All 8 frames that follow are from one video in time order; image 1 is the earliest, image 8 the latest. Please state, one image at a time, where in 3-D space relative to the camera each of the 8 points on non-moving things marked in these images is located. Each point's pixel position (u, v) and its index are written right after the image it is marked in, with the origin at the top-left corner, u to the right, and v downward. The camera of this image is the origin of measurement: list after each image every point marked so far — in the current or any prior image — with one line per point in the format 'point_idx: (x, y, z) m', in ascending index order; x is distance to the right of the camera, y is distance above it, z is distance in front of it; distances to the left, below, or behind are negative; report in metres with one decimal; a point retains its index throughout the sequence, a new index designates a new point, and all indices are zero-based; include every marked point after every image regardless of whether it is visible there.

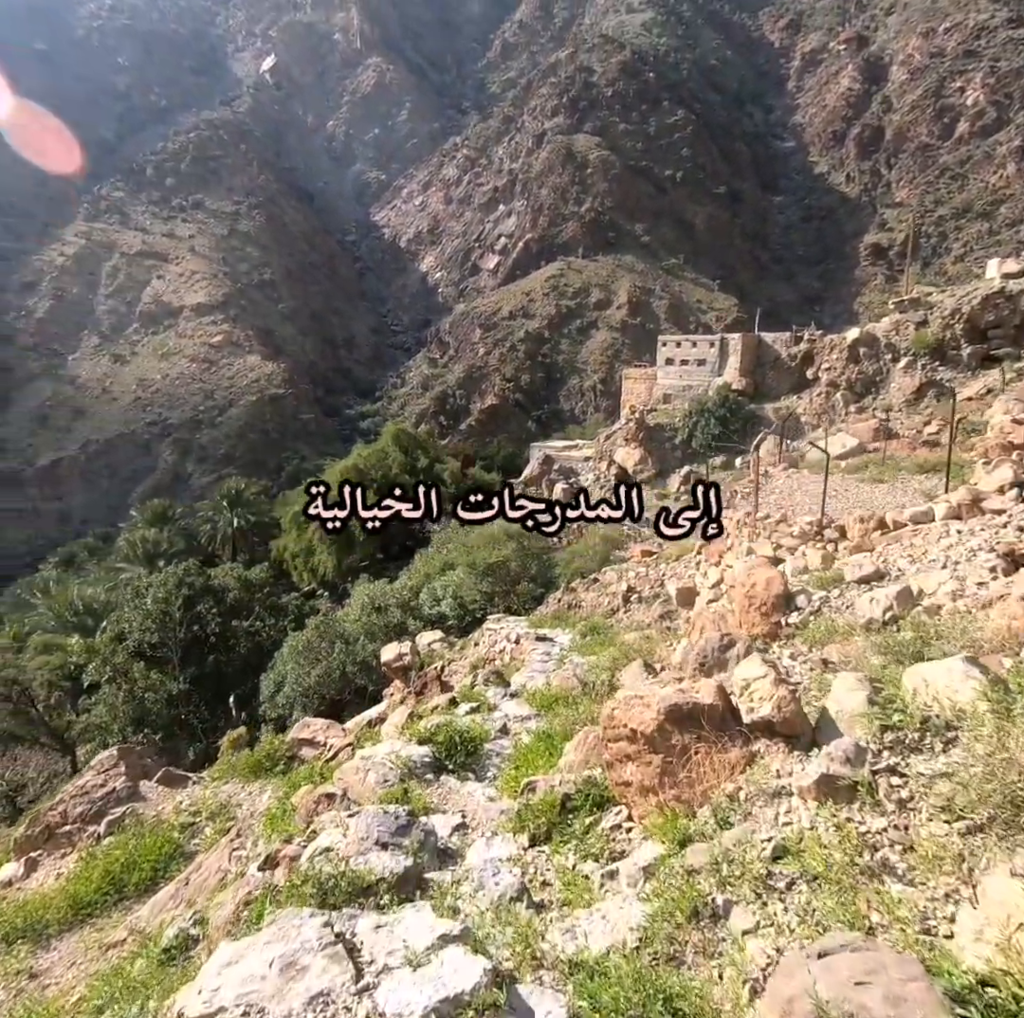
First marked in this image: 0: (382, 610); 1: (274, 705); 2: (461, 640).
0: (-2.0, -1.6, +12.3) m
1: (-3.2, -2.7, +10.9) m
2: (-0.6, -1.7, +10.2) m
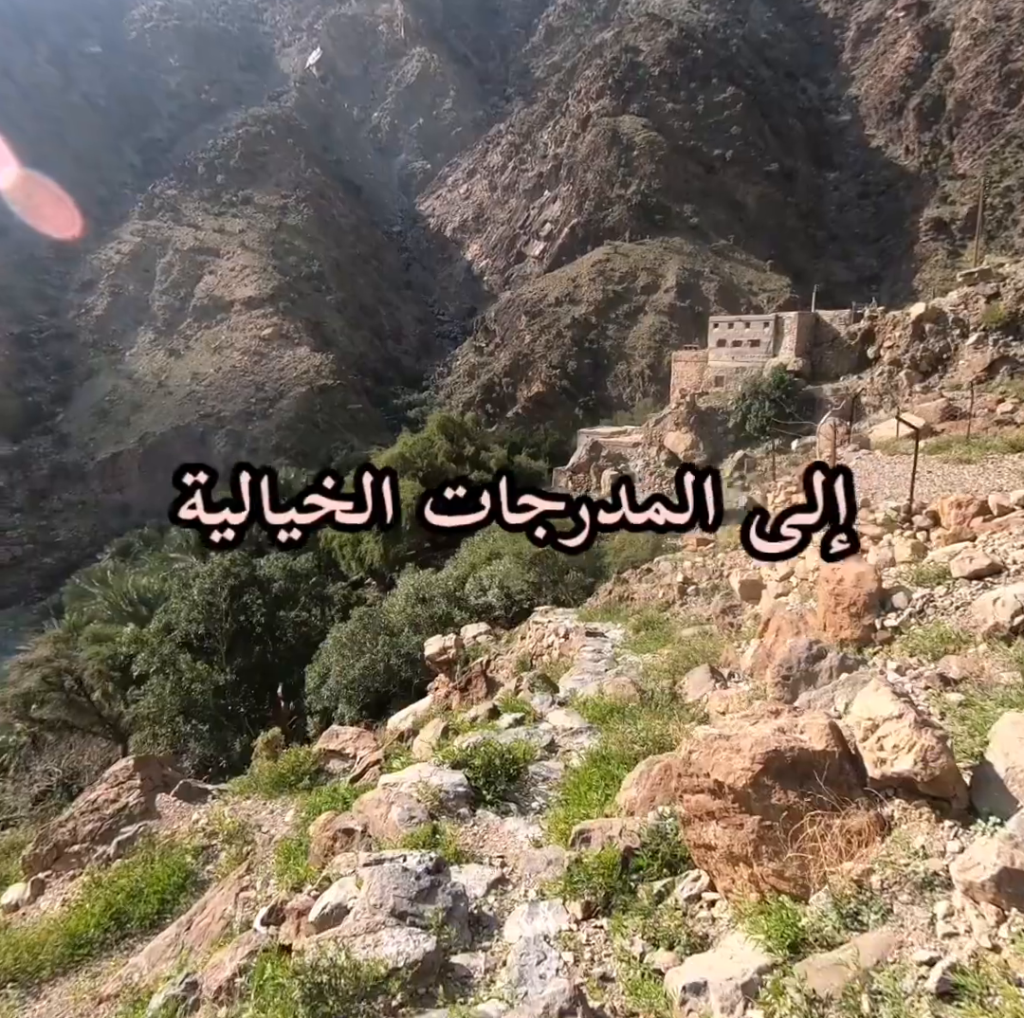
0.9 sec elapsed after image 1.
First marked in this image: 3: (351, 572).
0: (-1.3, -1.4, +12.0) m
1: (-2.6, -2.5, +10.7) m
2: (0.0, -1.5, +9.8) m
3: (-3.9, -1.6, +20.1) m
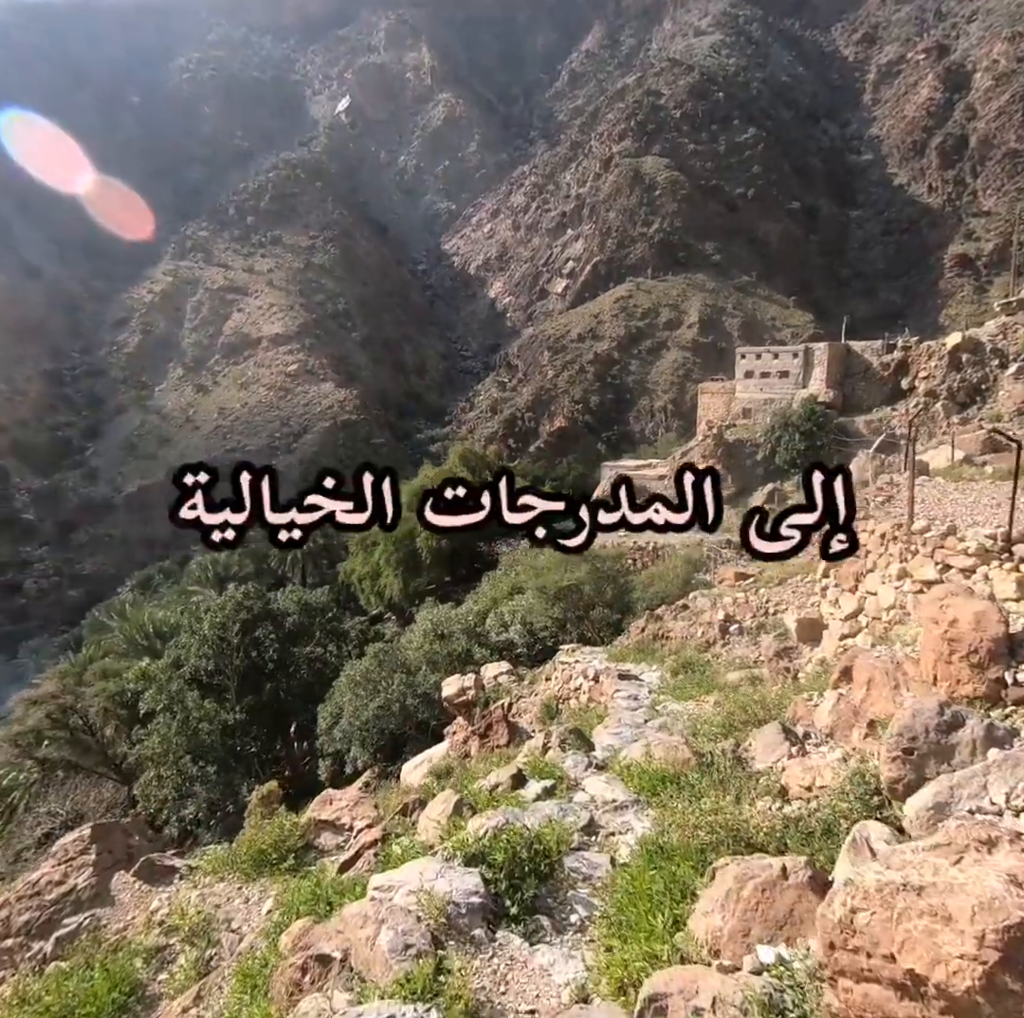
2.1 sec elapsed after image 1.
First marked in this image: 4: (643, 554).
0: (-0.9, -1.8, +11.4) m
1: (-2.3, -2.9, +10.1) m
2: (+0.2, -1.9, +9.2) m
3: (-3.4, -2.4, +19.5) m
4: (+2.5, -0.8, +14.8) m
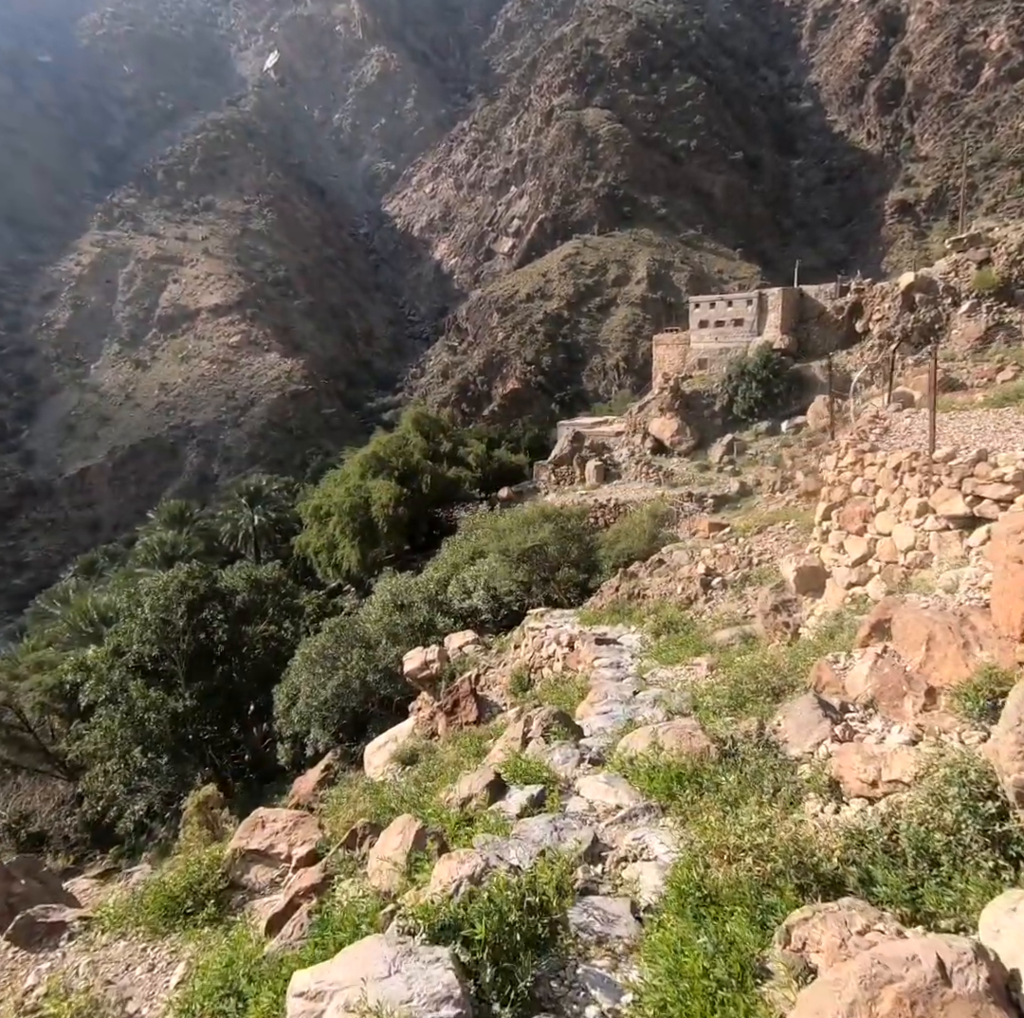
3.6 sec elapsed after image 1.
0: (-1.4, -1.3, +10.9) m
1: (-2.7, -2.5, +9.5) m
2: (-0.1, -1.4, +8.7) m
3: (-4.3, -1.7, +18.8) m
4: (+1.7, 0.0, +14.4) m
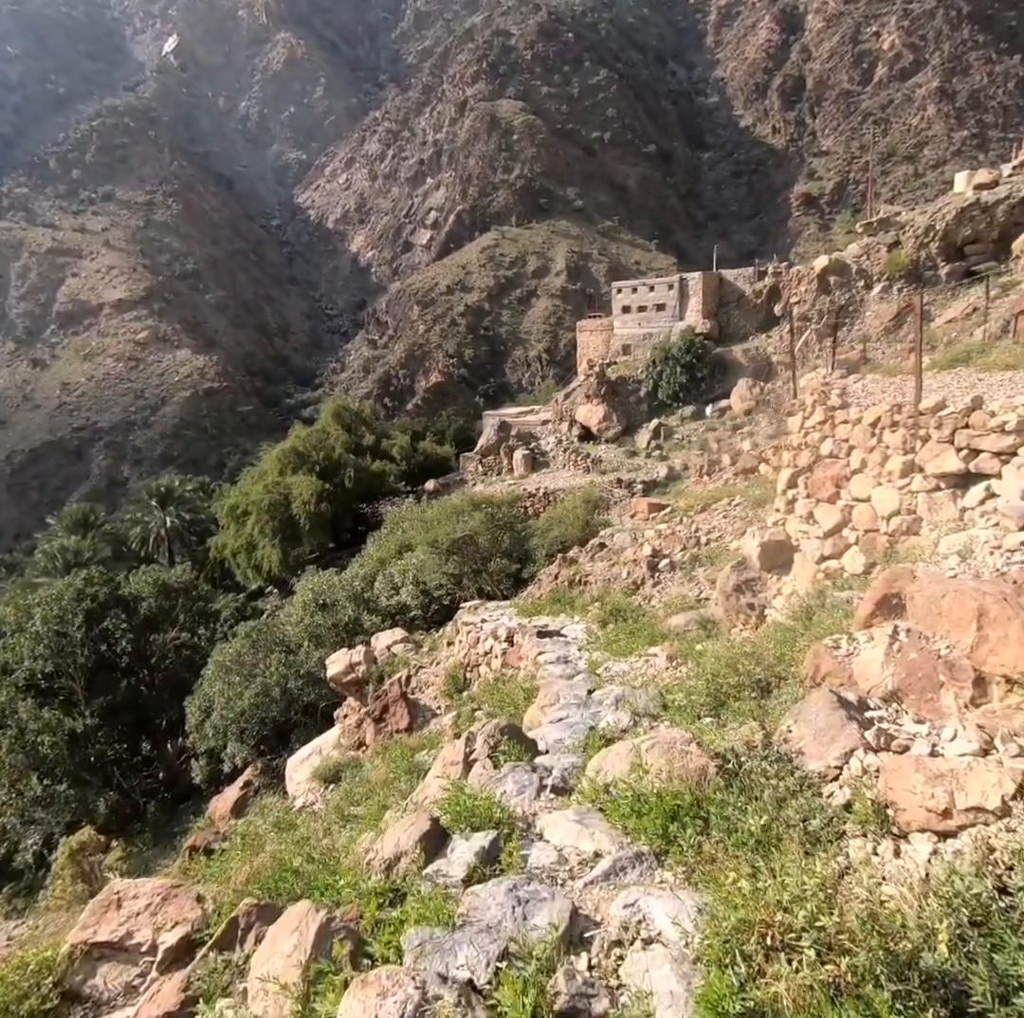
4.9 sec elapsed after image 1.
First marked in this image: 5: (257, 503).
0: (-2.3, -1.3, +10.2) m
1: (-3.4, -2.5, +8.8) m
2: (-0.8, -1.3, +8.1) m
3: (-5.8, -1.6, +17.9) m
4: (+0.5, +0.2, +14.0) m
5: (-5.7, +0.1, +18.1) m
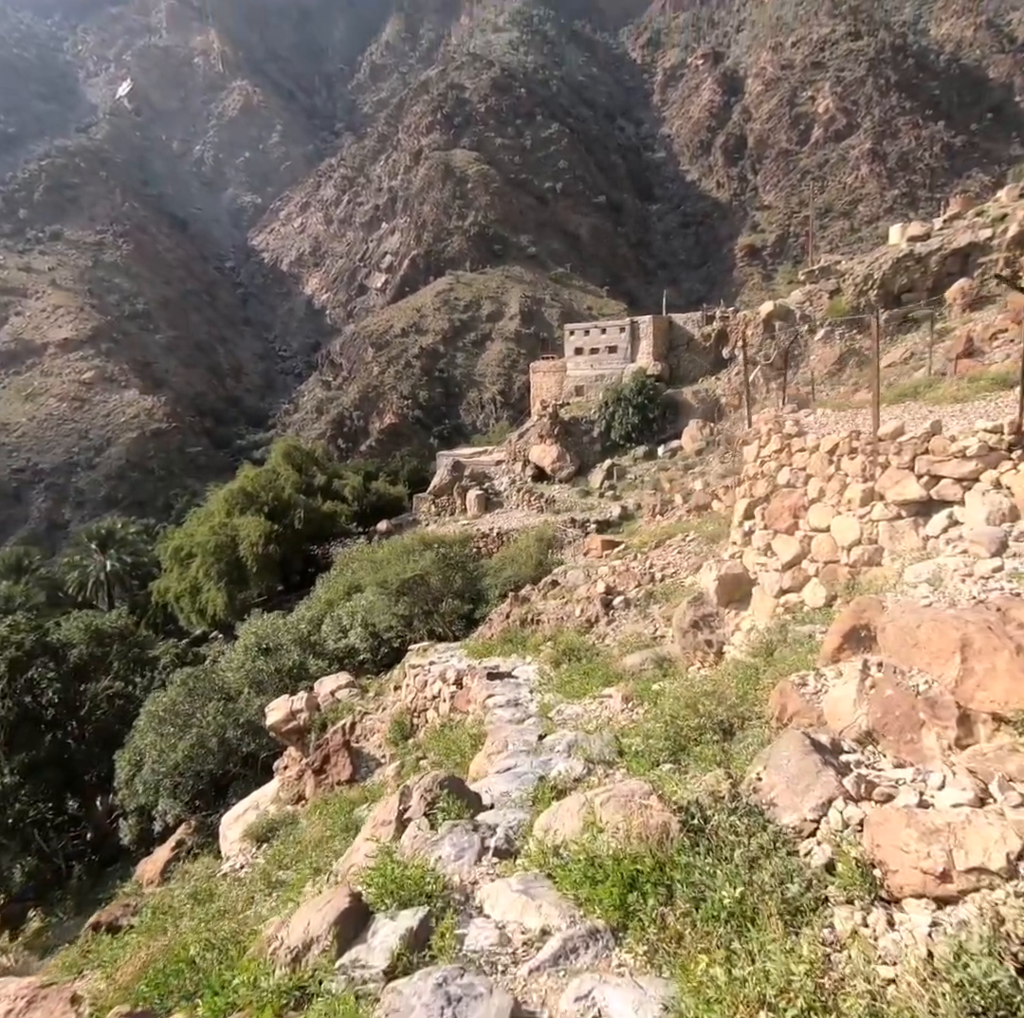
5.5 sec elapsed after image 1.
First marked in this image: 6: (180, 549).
0: (-2.9, -1.7, +9.8) m
1: (-3.9, -2.9, +8.2) m
2: (-1.3, -1.7, +7.8) m
3: (-6.8, -2.5, +17.2) m
4: (-0.3, -0.5, +13.8) m
5: (-6.7, -0.8, +17.5) m
6: (-7.5, -0.9, +18.2) m
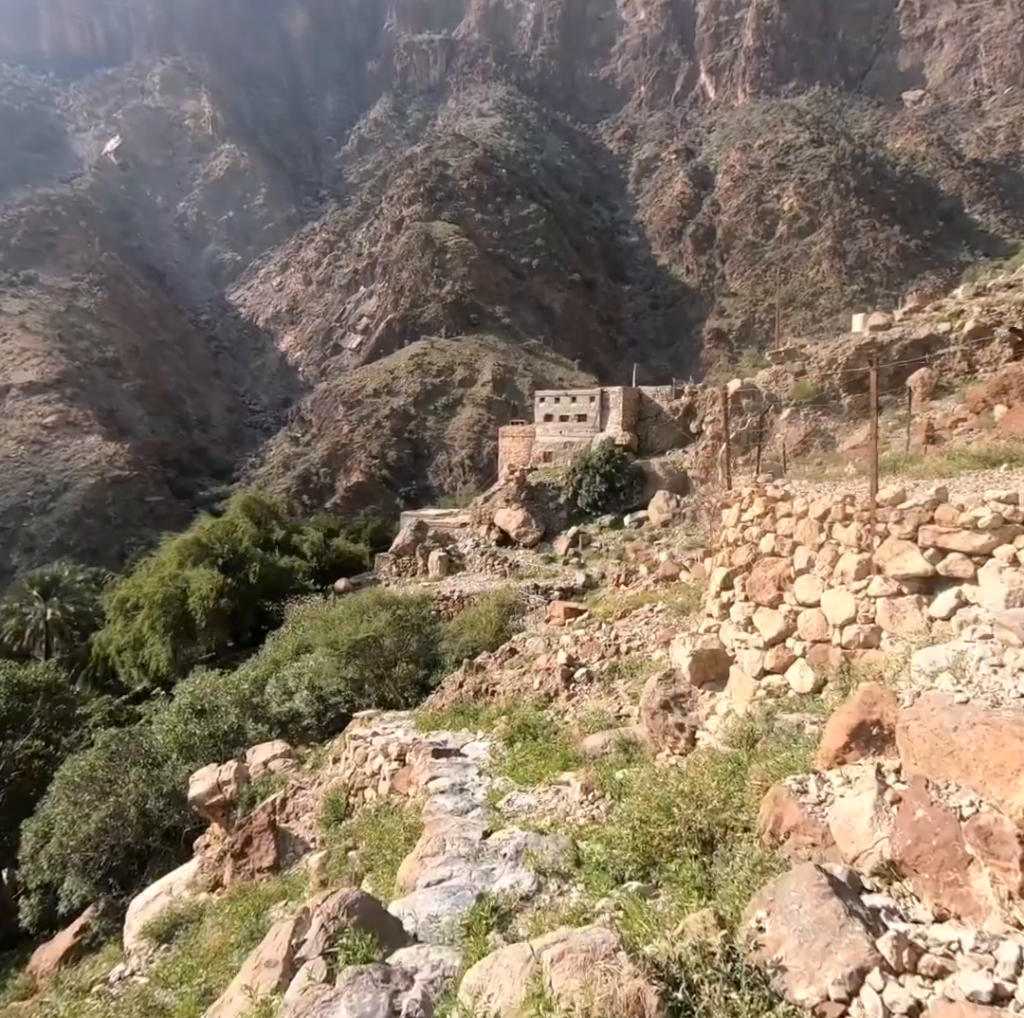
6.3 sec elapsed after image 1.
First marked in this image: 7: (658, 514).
0: (-3.4, -2.3, +9.1) m
1: (-4.4, -3.3, +7.5) m
2: (-1.7, -2.2, +7.3) m
3: (-7.7, -3.5, +16.3) m
4: (-1.0, -1.5, +13.3) m
5: (-7.6, -1.8, +16.8) m
6: (-8.3, -2.0, +17.4) m
7: (+3.0, -0.1, +16.6) m
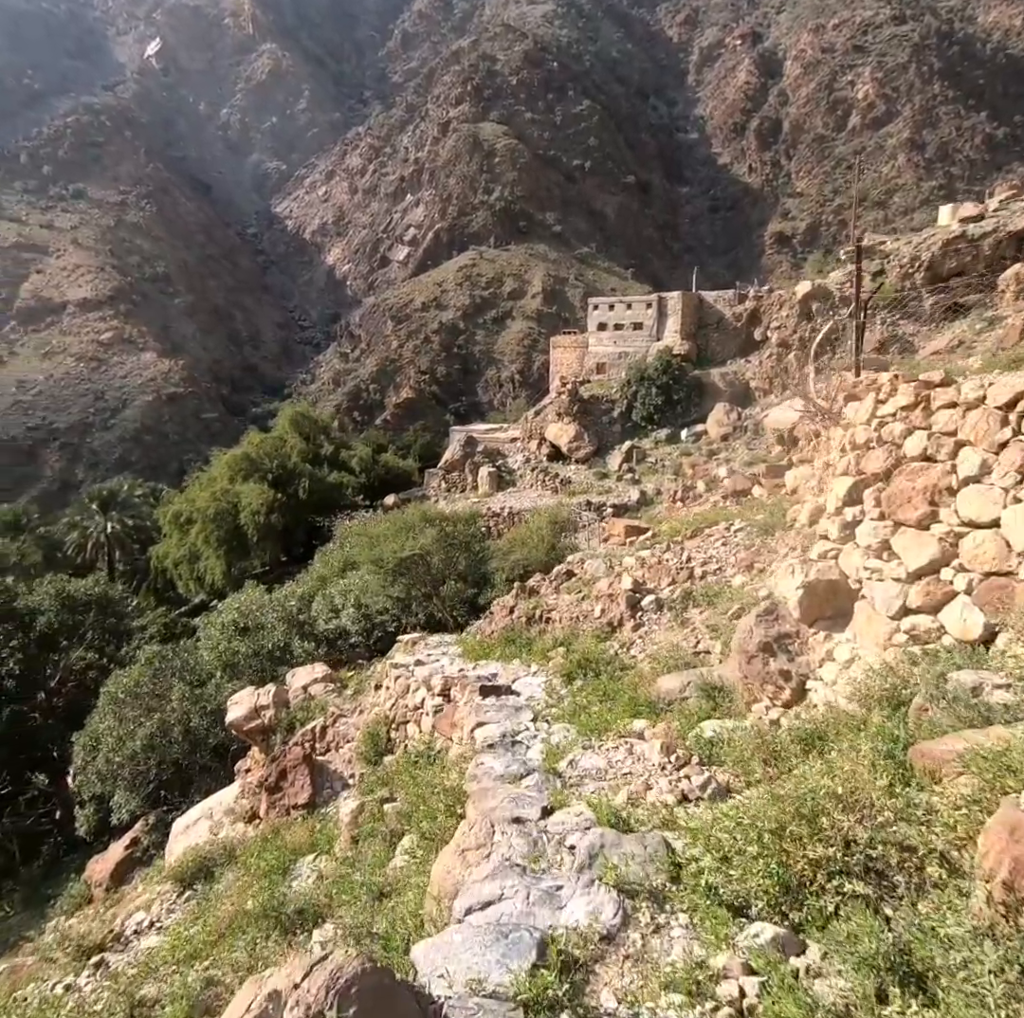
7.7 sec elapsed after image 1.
0: (-2.8, -1.4, +8.9) m
1: (-3.9, -2.5, +7.4) m
2: (-1.3, -1.4, +6.9) m
3: (-6.7, -1.8, +16.4) m
4: (-0.1, -0.1, +12.8) m
5: (-6.5, 0.0, +16.7) m
6: (-7.2, -0.1, +17.3) m
7: (+4.0, +1.6, +15.7) m
